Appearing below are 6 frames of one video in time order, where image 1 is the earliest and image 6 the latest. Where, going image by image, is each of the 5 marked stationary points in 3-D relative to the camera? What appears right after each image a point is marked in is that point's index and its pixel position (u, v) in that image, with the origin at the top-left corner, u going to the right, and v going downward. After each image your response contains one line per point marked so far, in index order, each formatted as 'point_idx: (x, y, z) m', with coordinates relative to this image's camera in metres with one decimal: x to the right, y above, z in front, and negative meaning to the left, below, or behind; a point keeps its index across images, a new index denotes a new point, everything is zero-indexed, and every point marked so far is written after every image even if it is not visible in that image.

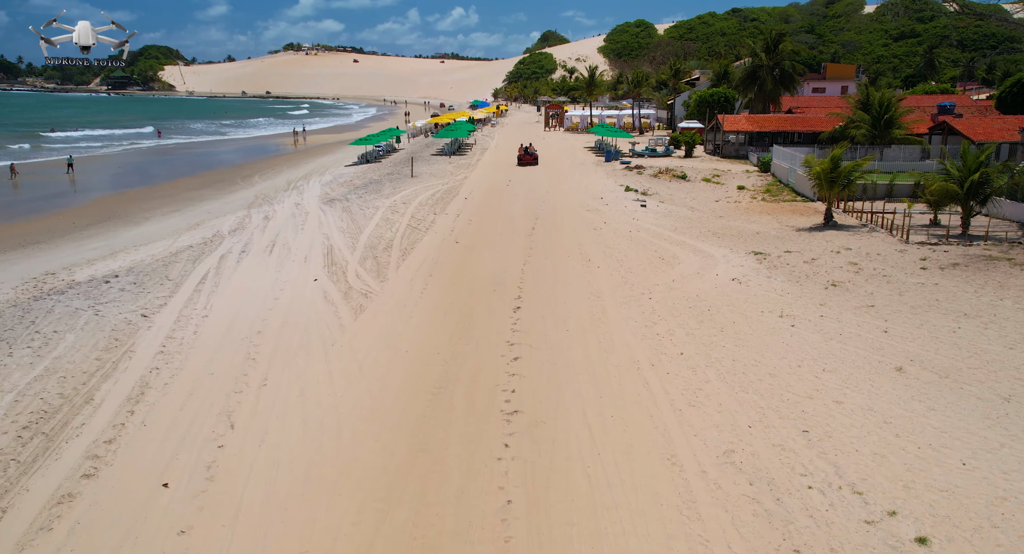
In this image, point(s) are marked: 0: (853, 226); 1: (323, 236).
0: (+10.3, +1.6, +18.6) m
1: (-5.4, +1.1, +17.3) m
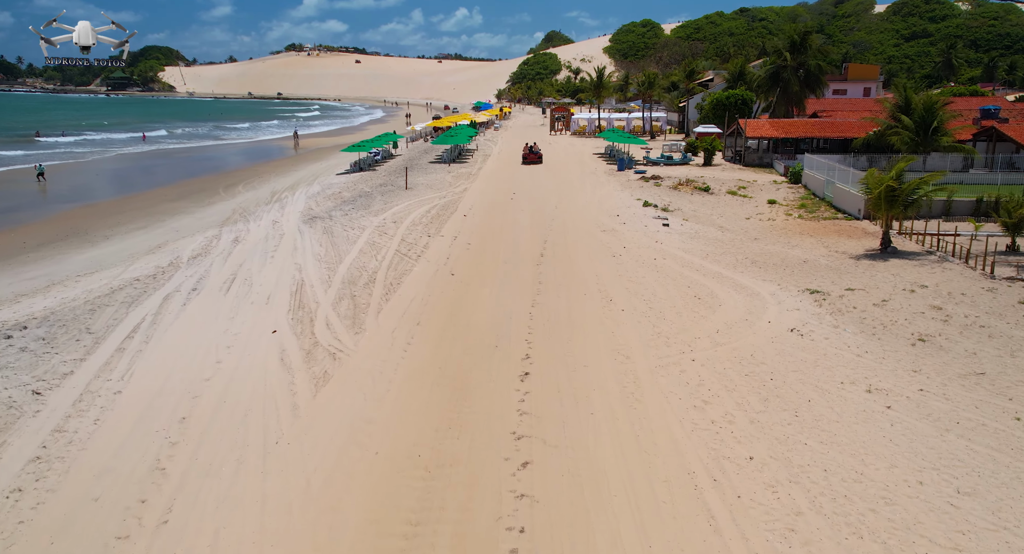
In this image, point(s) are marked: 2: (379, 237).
0: (+10.5, +0.6, +15.9) m
1: (-5.2, +0.3, +14.7) m
2: (-3.9, +1.1, +17.7) m
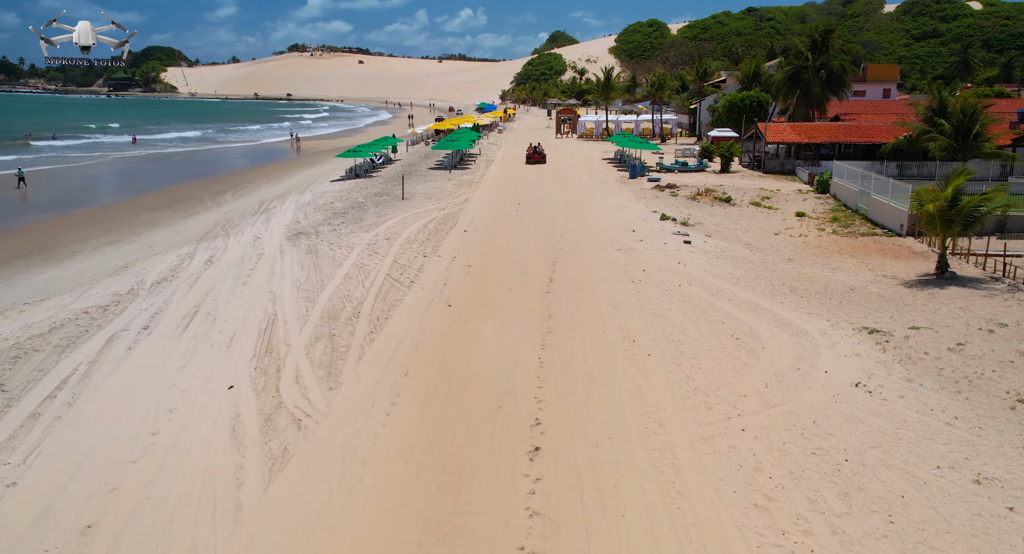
0: (+10.6, 0.0, +13.9) m
1: (-5.1, -0.4, +12.8) m
2: (-3.7, +0.5, +15.8) m
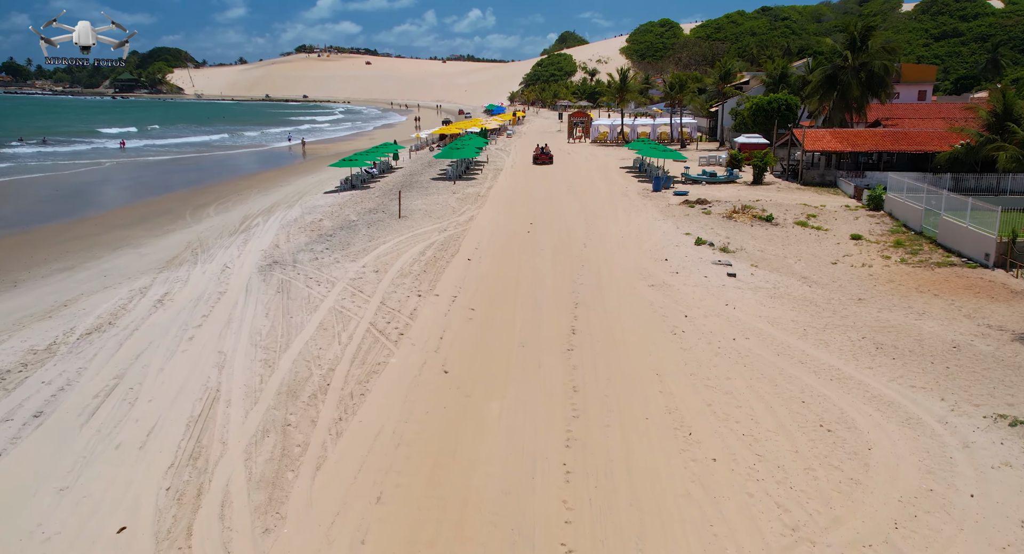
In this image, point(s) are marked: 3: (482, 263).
0: (+10.9, -1.0, +11.0) m
1: (-4.9, -1.3, +10.1) m
2: (-3.5, -0.5, +13.1) m
3: (-0.8, +0.4, +16.0) m
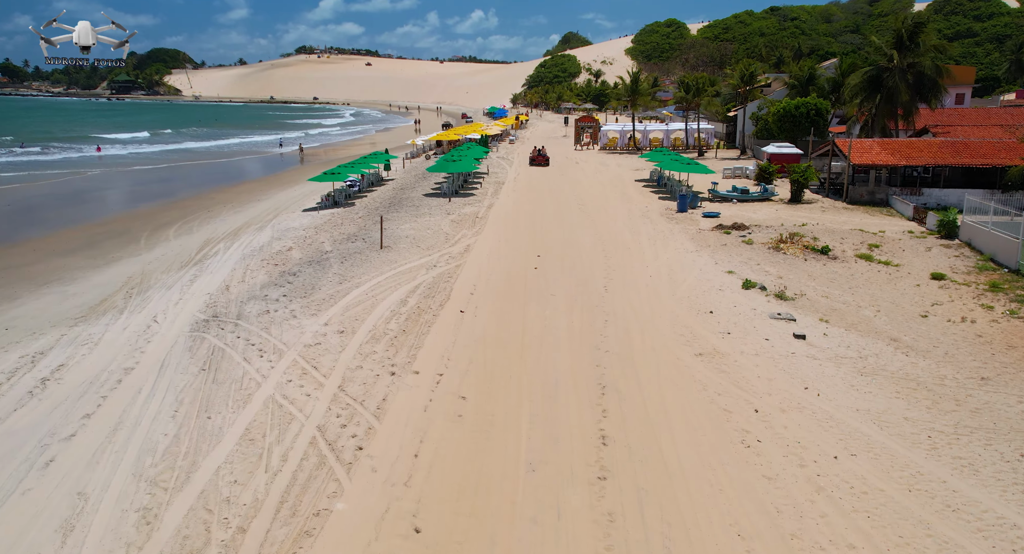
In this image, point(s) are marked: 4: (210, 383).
0: (+10.9, -2.2, +7.5) m
1: (-4.8, -2.5, +6.6) m
2: (-3.4, -1.7, +9.6) m
3: (-0.7, -0.8, +12.5) m
4: (-4.7, -1.6, +9.6) m
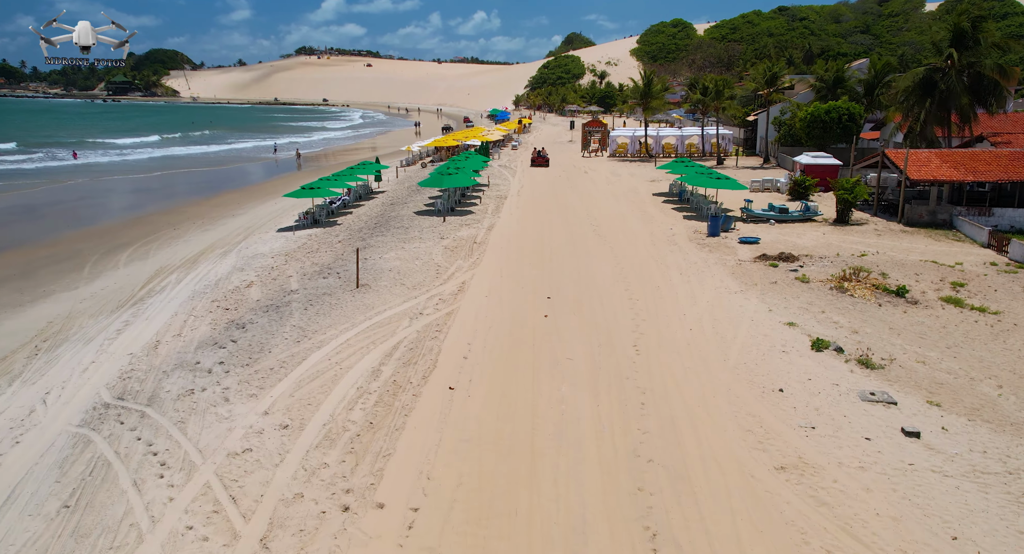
0: (+11.0, -3.3, +4.2) m
1: (-4.8, -3.6, +3.4) m
2: (-3.3, -2.7, +6.4) m
3: (-0.6, -1.9, +9.4) m
4: (-4.6, -2.7, +6.4) m
